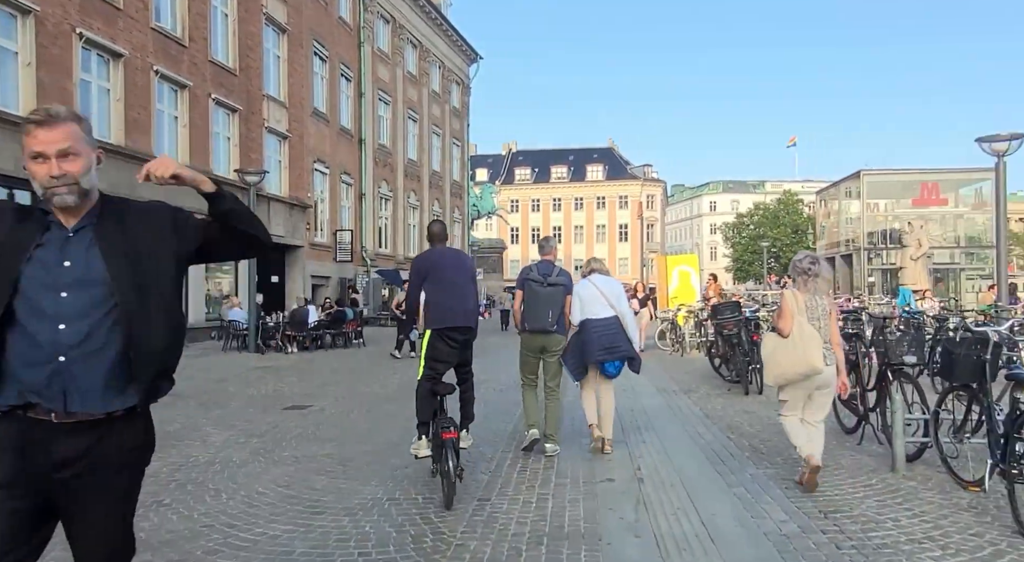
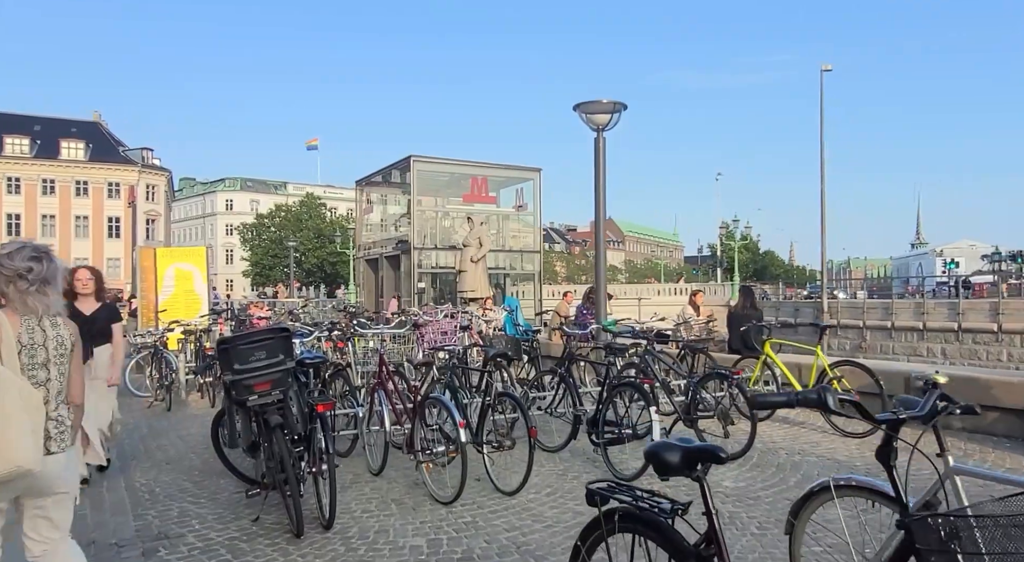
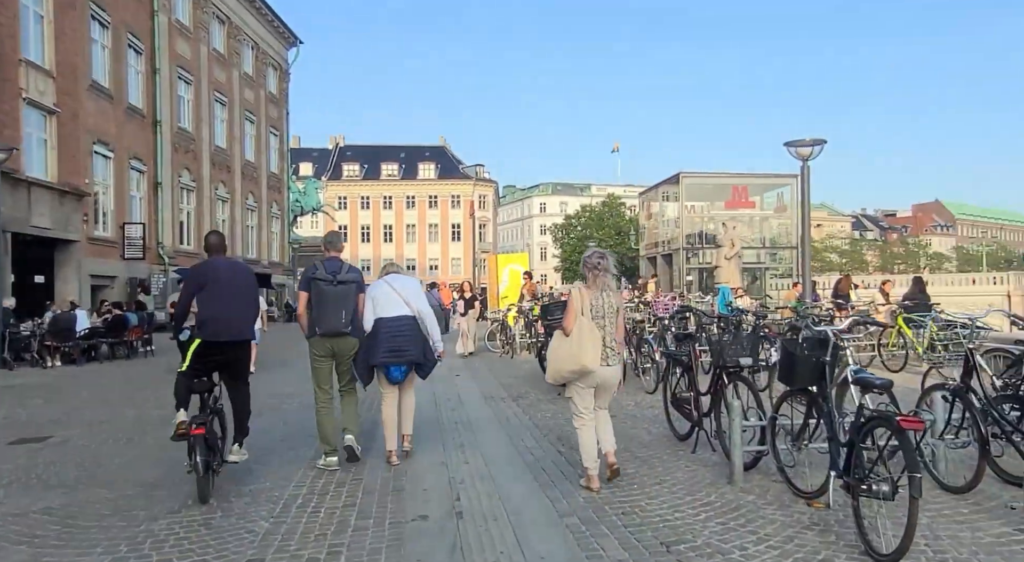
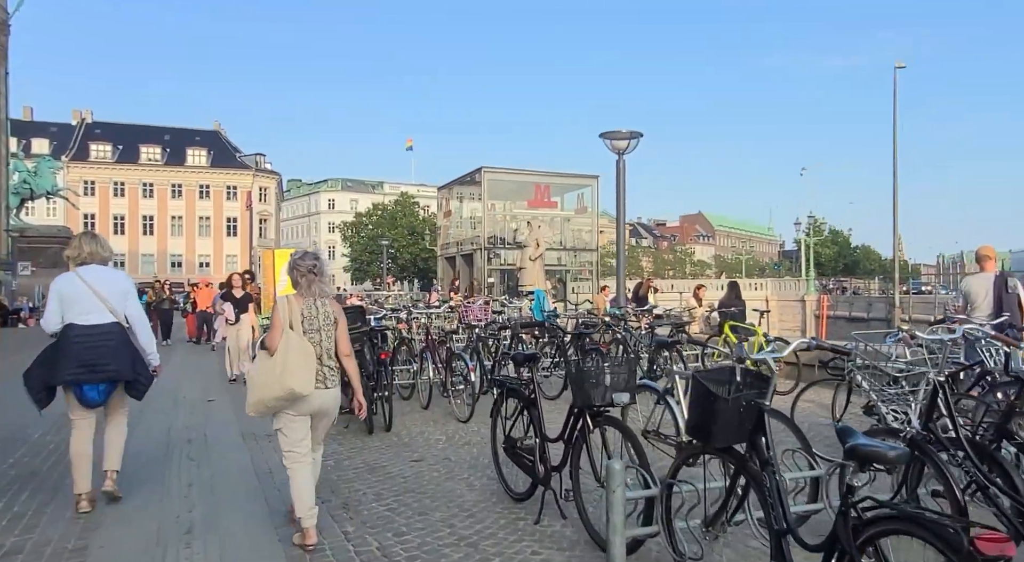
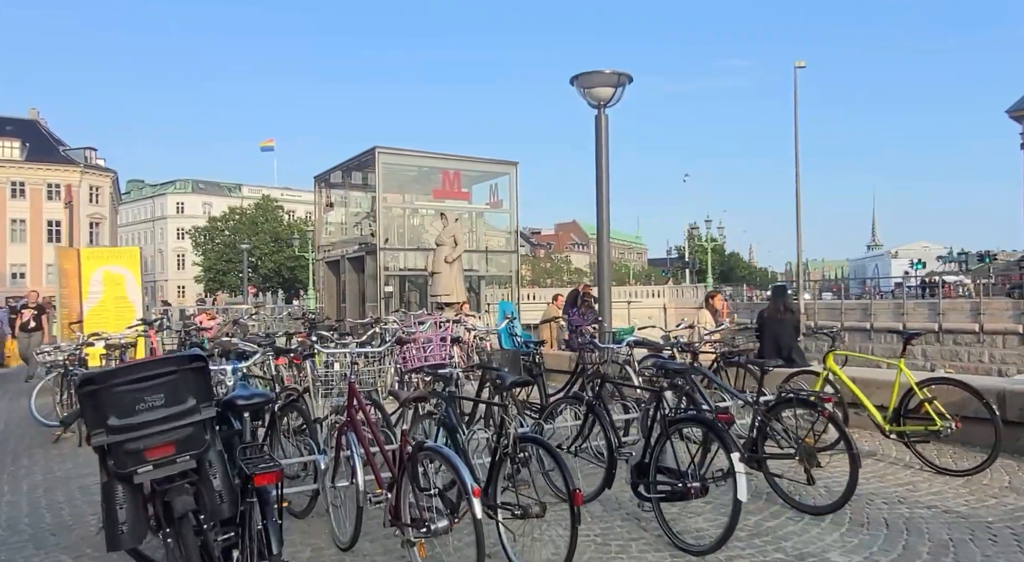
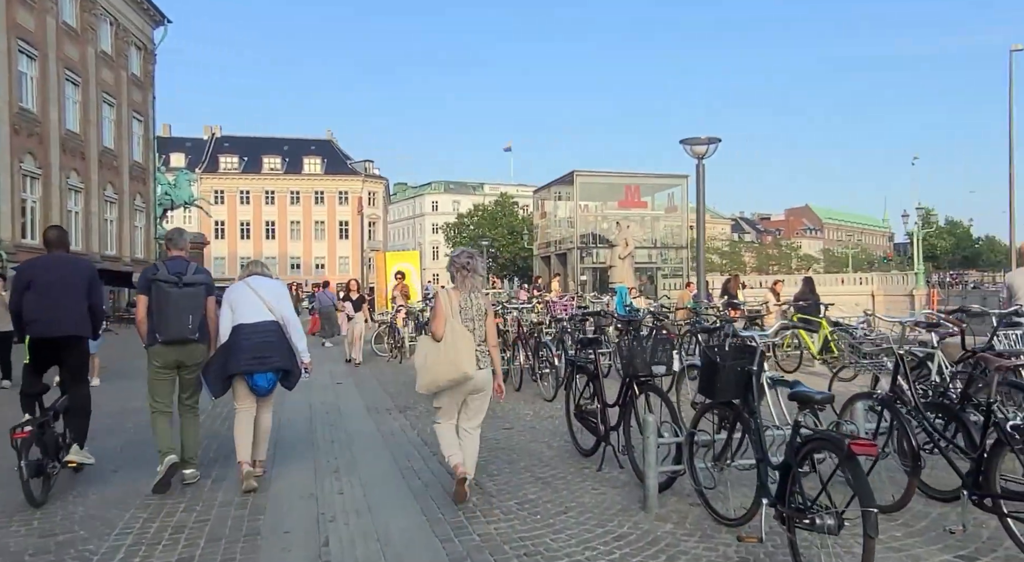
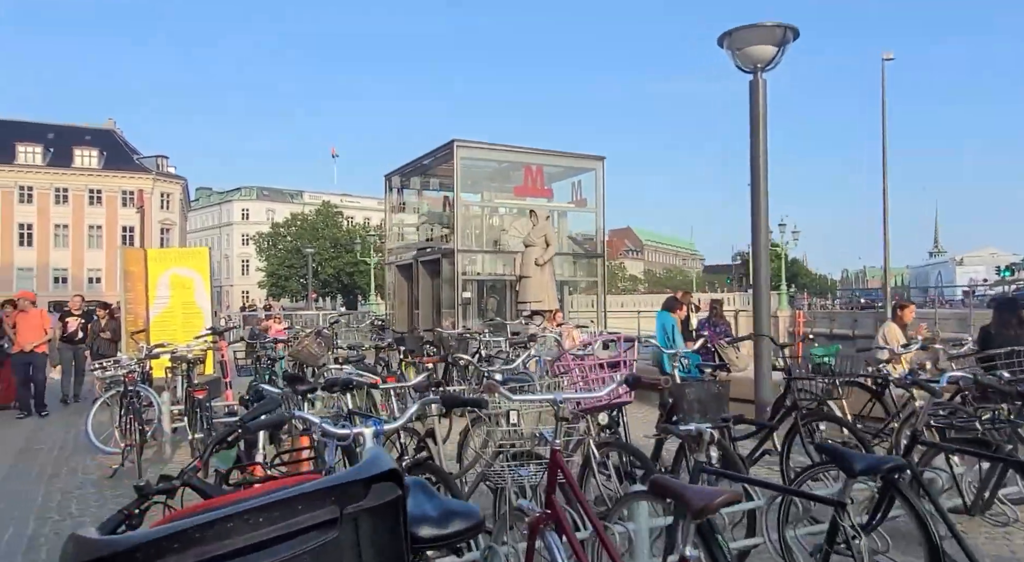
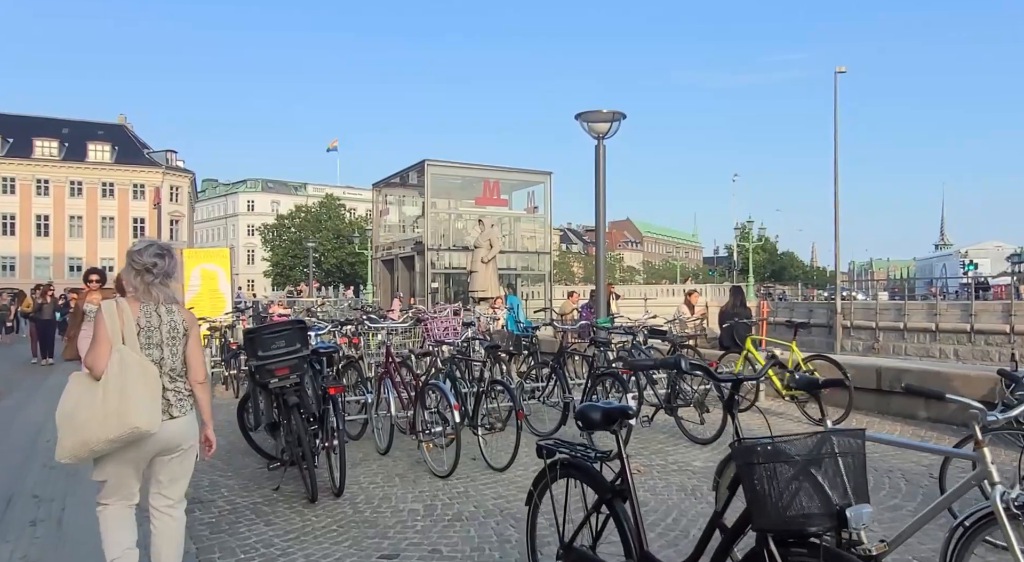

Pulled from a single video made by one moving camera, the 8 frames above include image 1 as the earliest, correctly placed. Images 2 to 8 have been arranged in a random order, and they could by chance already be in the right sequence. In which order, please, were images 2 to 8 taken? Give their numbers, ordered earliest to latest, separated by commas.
3, 6, 4, 8, 2, 5, 7
